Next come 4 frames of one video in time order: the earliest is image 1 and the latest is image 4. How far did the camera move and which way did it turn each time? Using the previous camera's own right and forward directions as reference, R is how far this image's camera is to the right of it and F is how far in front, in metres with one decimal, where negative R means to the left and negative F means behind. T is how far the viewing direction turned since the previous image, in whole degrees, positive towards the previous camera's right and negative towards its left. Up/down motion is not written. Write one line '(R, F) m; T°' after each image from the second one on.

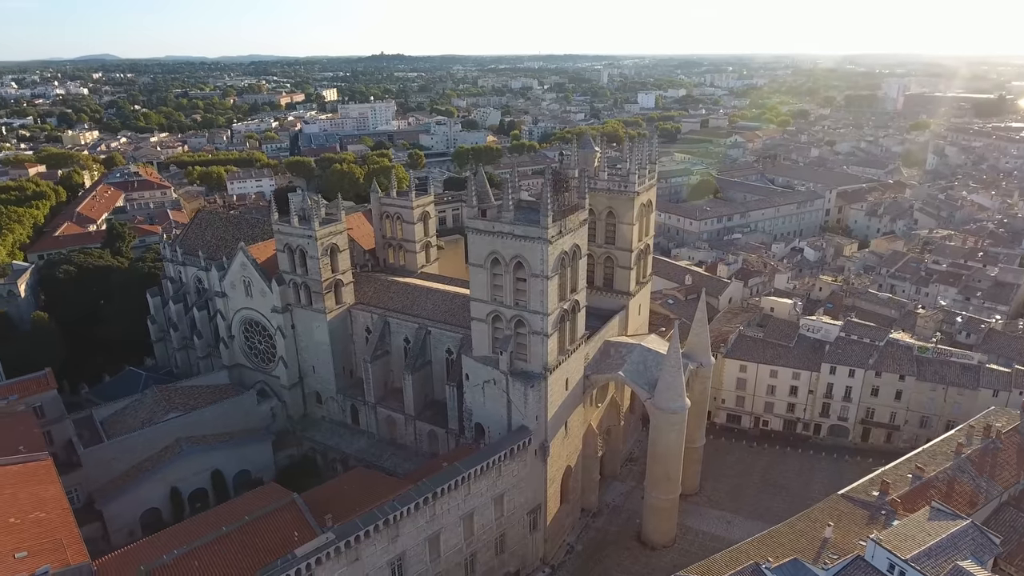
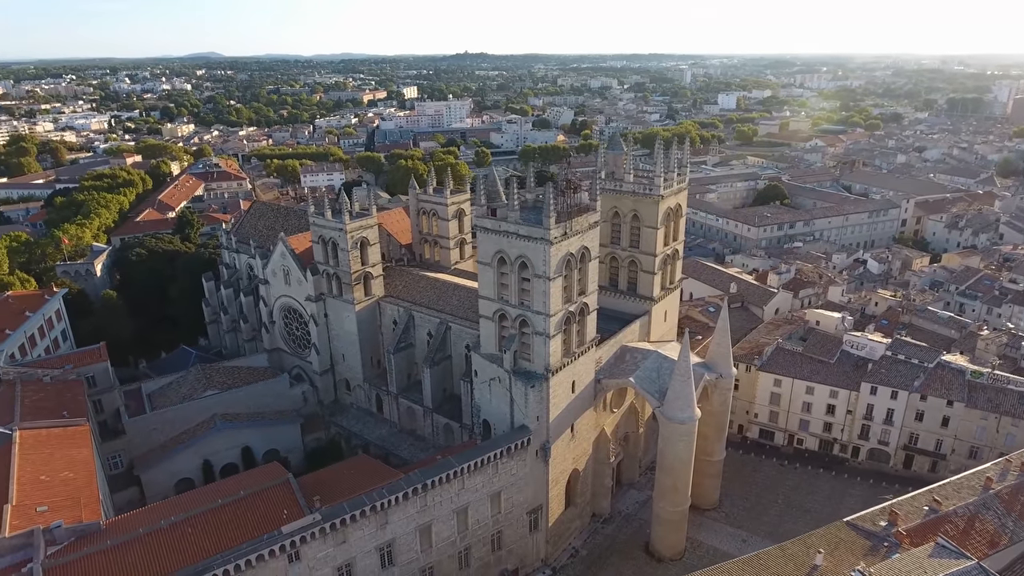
(+3.1, 0.0) m; -7°
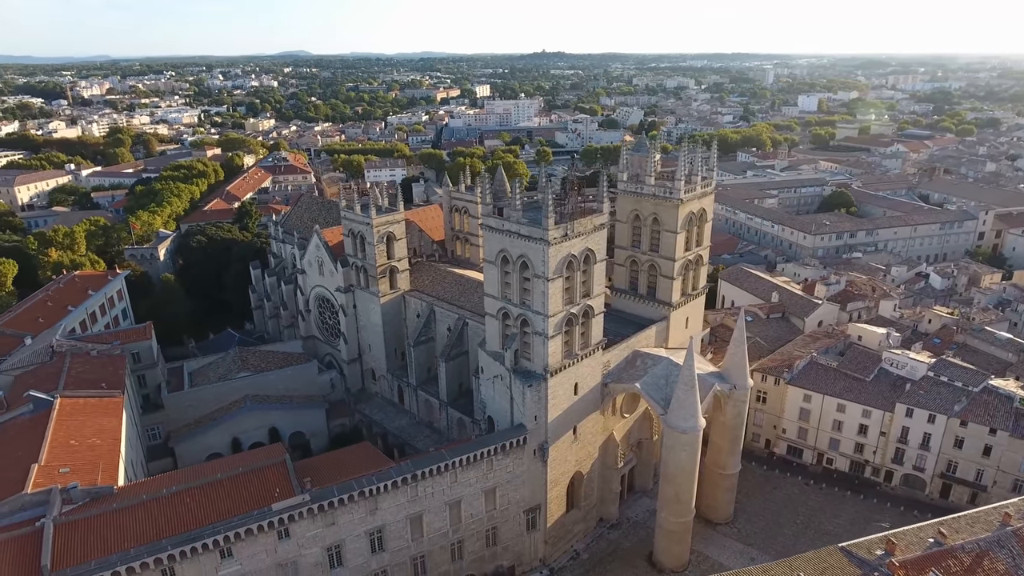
(+3.0, 0.0) m; -6°
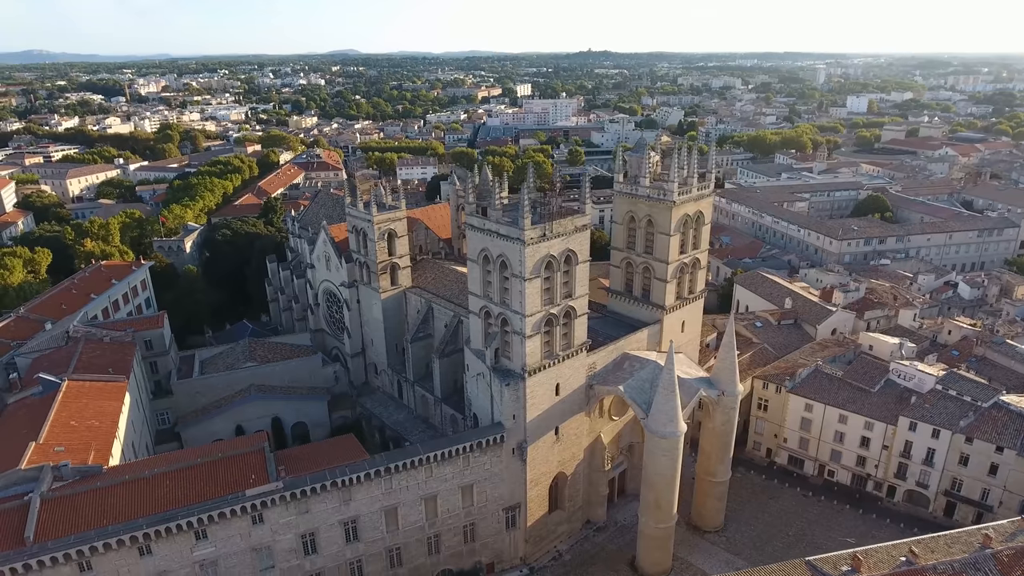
(+2.8, -0.1) m; -4°
